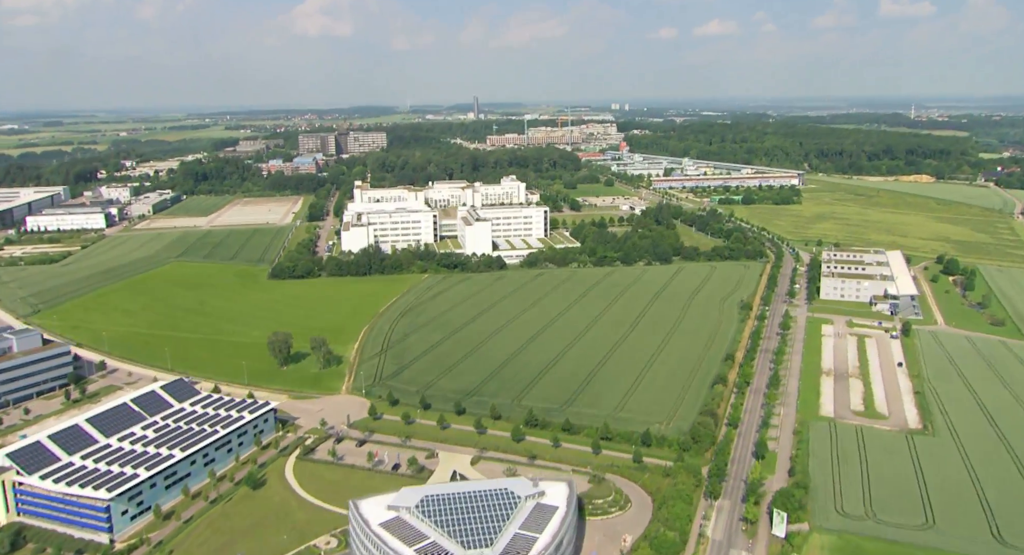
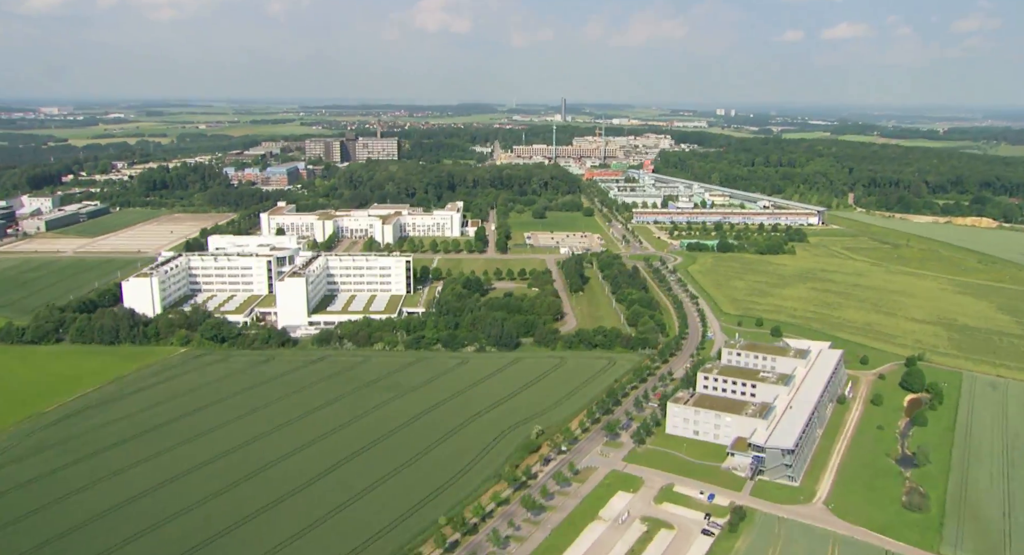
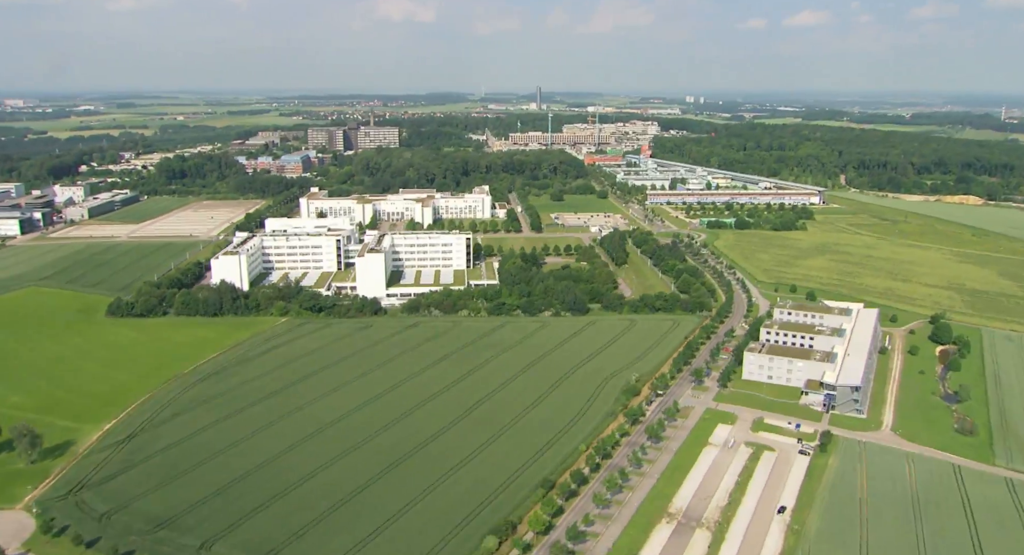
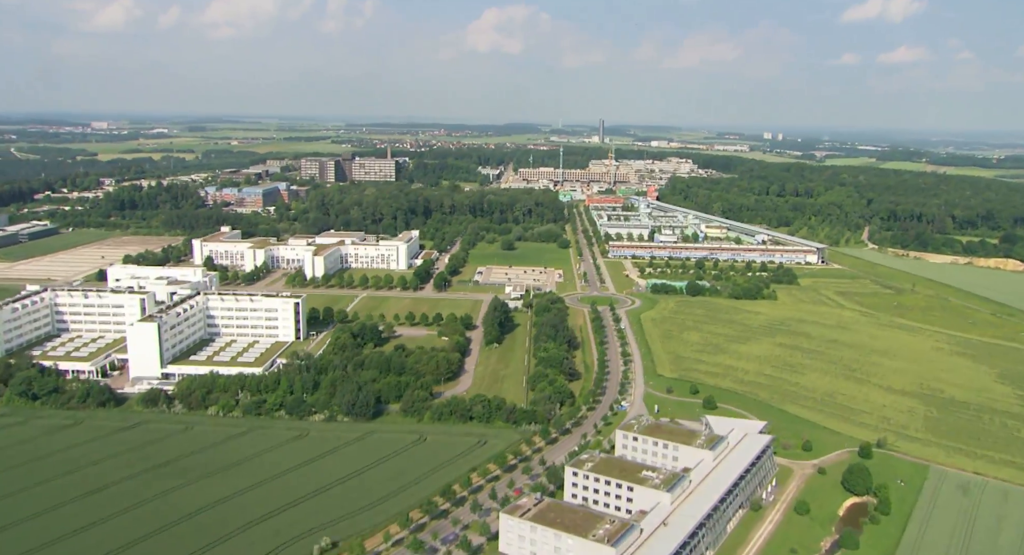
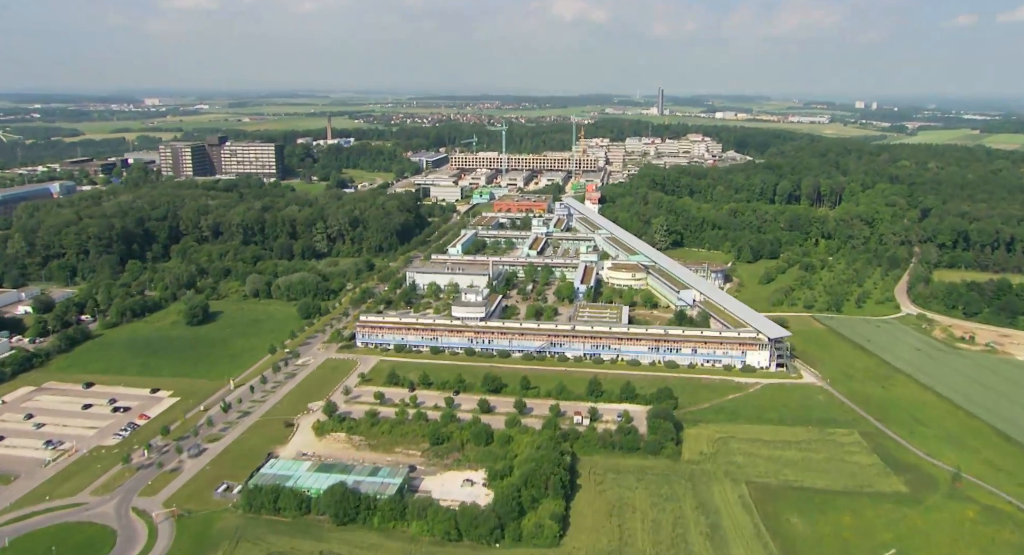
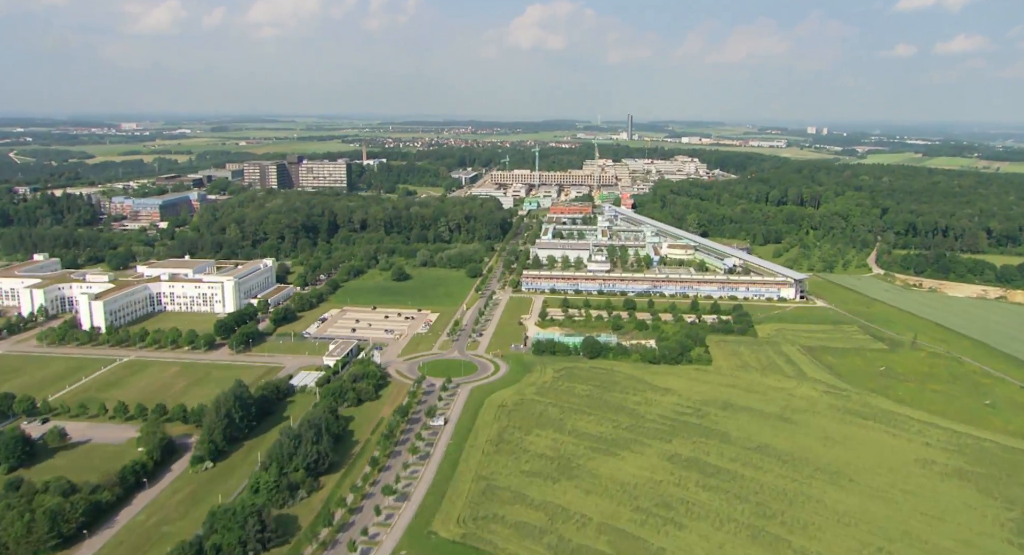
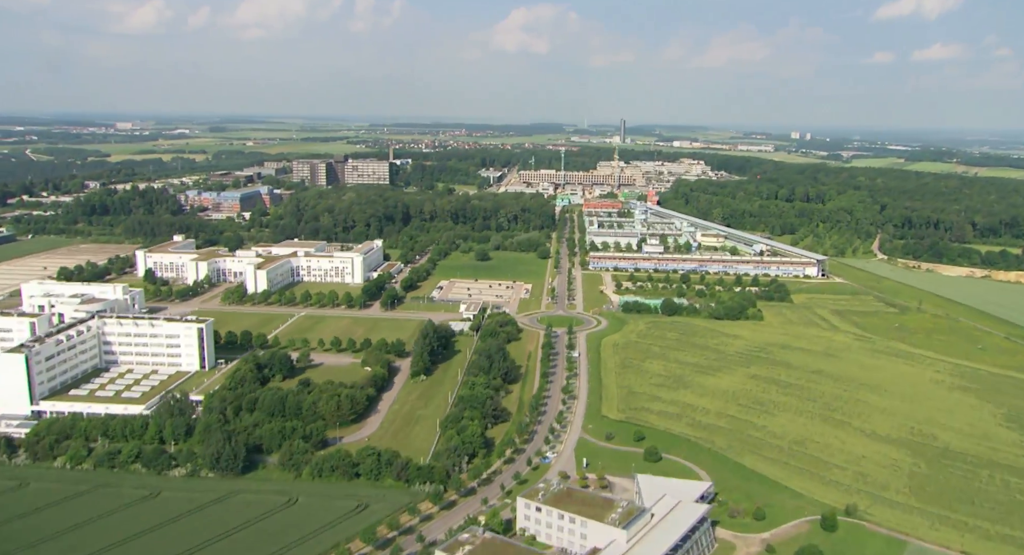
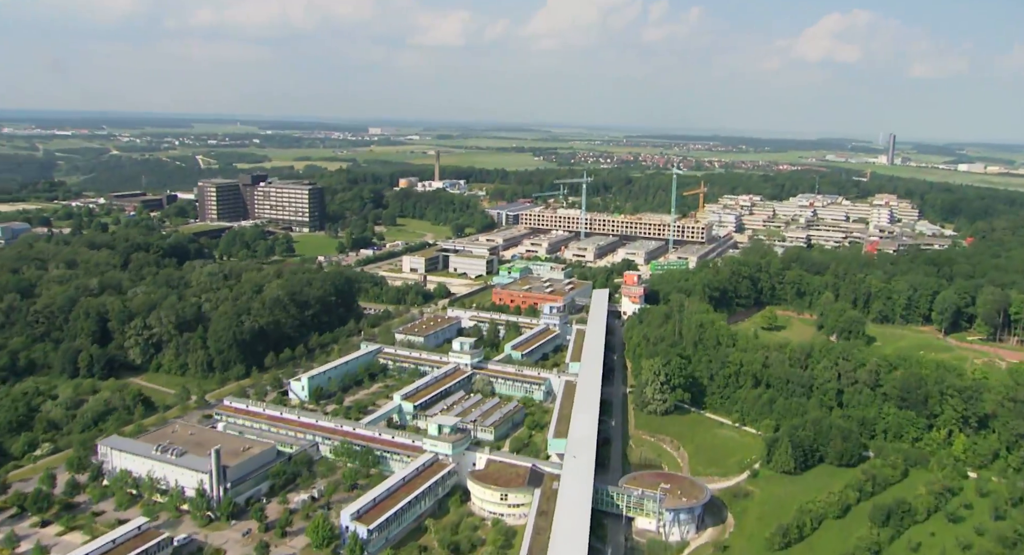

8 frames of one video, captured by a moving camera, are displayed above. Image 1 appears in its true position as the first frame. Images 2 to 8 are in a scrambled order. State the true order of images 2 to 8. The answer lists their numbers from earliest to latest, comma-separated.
3, 2, 4, 7, 6, 5, 8
